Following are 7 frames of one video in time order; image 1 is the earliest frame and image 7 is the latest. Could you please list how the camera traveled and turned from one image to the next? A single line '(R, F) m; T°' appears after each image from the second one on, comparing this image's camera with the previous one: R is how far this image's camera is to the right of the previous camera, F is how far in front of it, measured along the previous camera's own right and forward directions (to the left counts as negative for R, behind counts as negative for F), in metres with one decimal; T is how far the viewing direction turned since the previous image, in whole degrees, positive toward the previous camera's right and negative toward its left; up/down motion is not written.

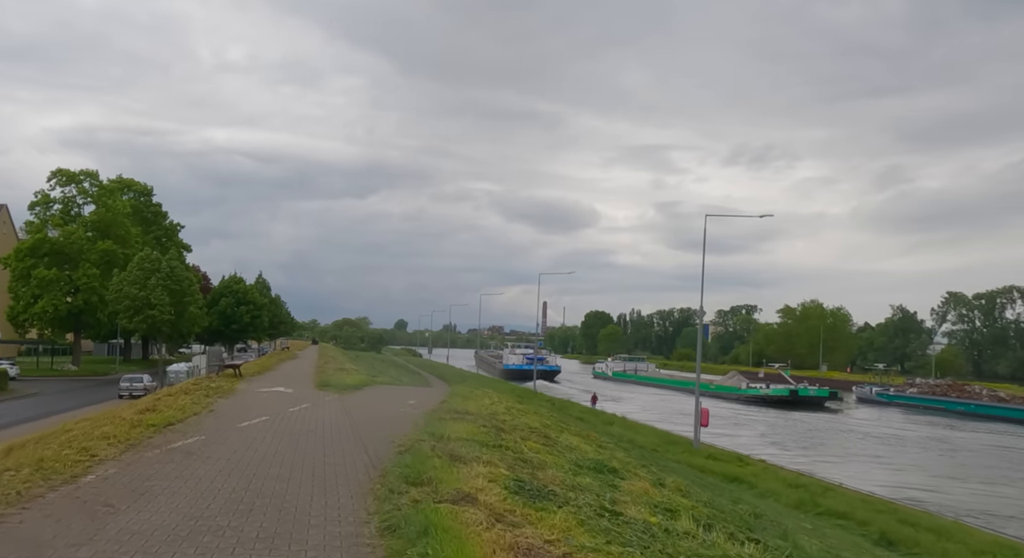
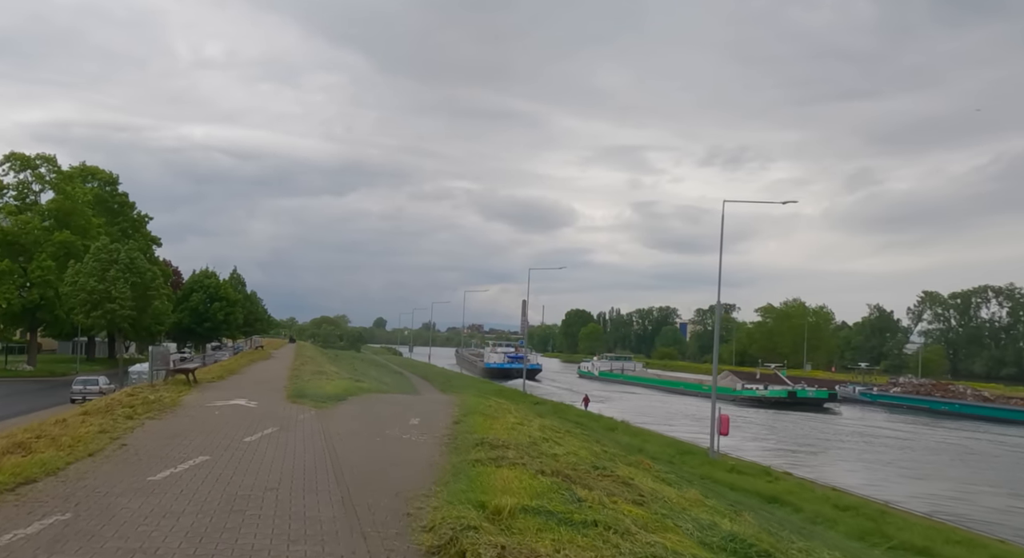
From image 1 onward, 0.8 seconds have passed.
(-0.5, +2.4) m; +1°
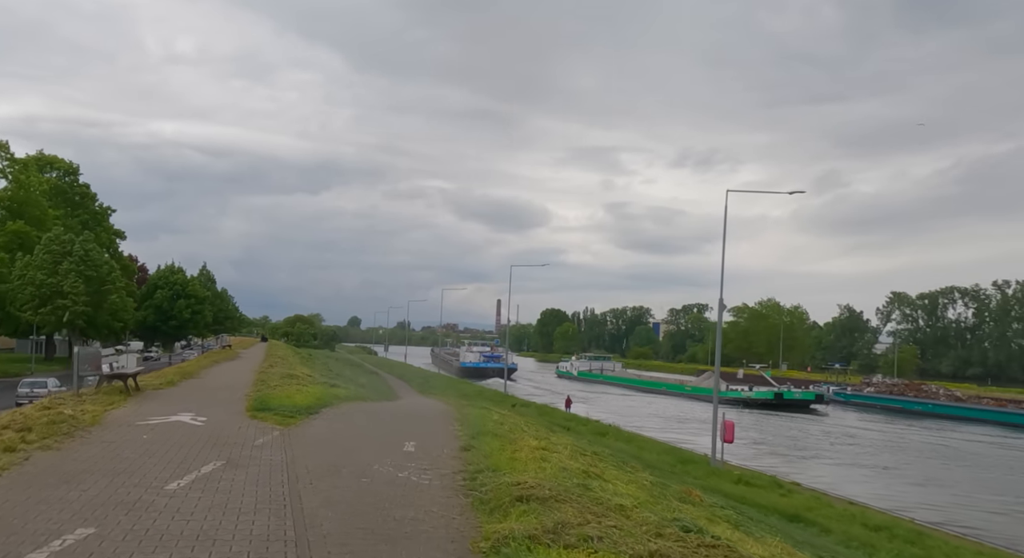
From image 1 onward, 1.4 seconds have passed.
(-0.4, +1.7) m; +2°
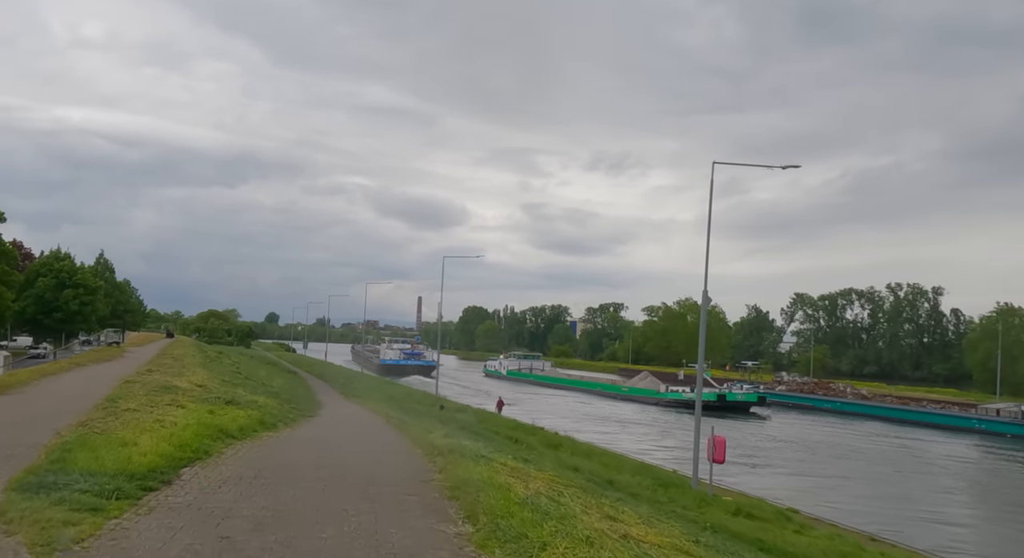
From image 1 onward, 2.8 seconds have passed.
(-0.6, +3.7) m; +6°
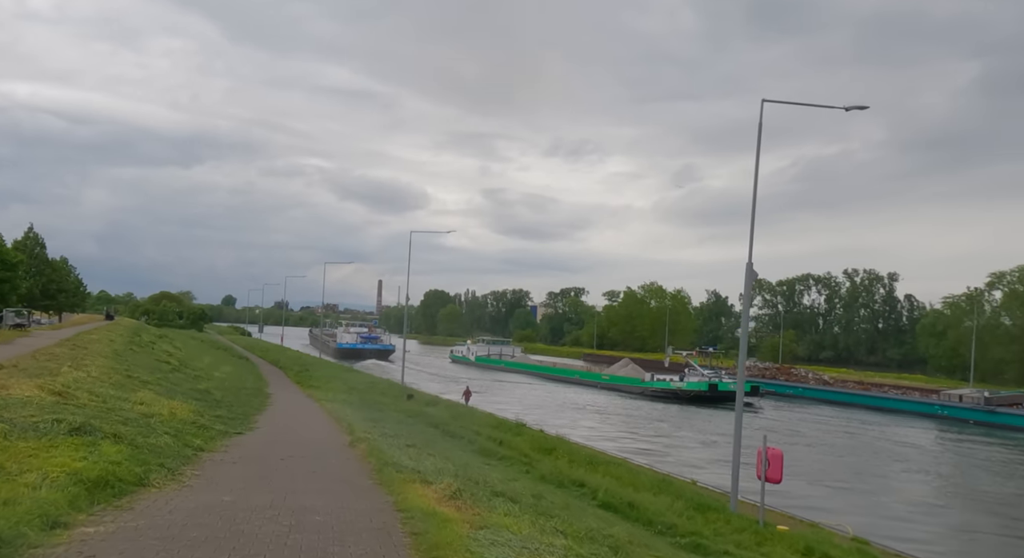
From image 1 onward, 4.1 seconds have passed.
(-0.7, +4.4) m; +3°
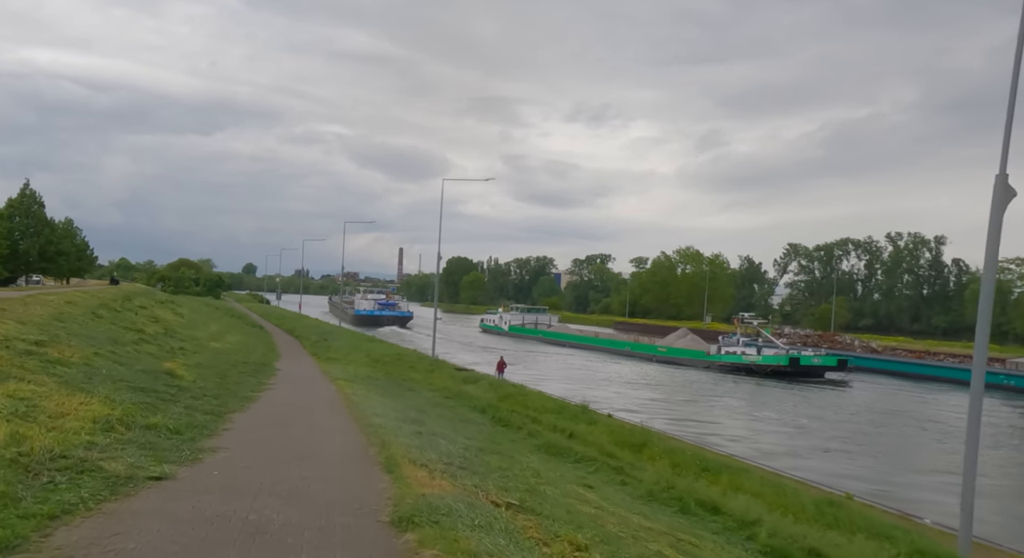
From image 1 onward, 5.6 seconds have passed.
(-1.3, +6.0) m; -2°
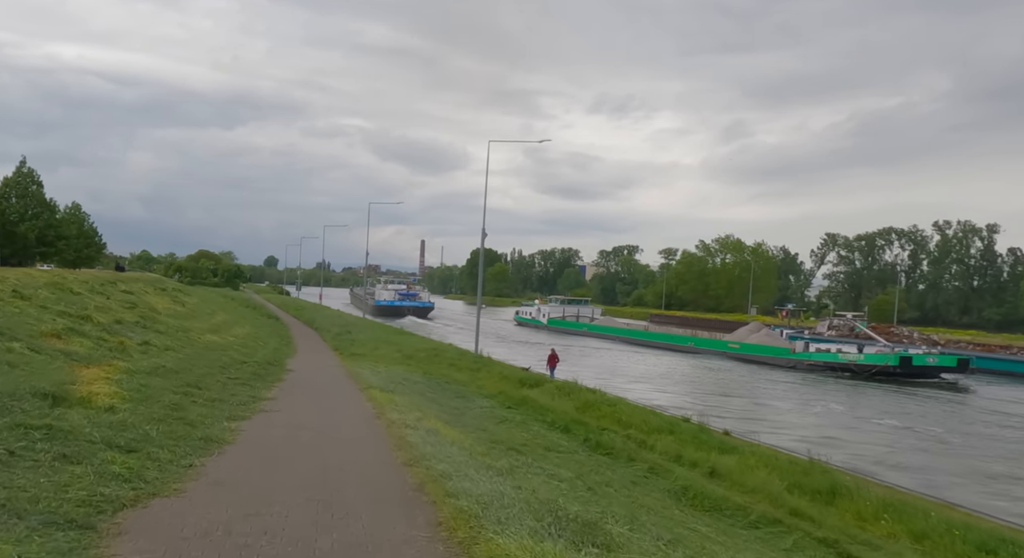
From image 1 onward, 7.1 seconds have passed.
(-1.6, +6.3) m; -2°
